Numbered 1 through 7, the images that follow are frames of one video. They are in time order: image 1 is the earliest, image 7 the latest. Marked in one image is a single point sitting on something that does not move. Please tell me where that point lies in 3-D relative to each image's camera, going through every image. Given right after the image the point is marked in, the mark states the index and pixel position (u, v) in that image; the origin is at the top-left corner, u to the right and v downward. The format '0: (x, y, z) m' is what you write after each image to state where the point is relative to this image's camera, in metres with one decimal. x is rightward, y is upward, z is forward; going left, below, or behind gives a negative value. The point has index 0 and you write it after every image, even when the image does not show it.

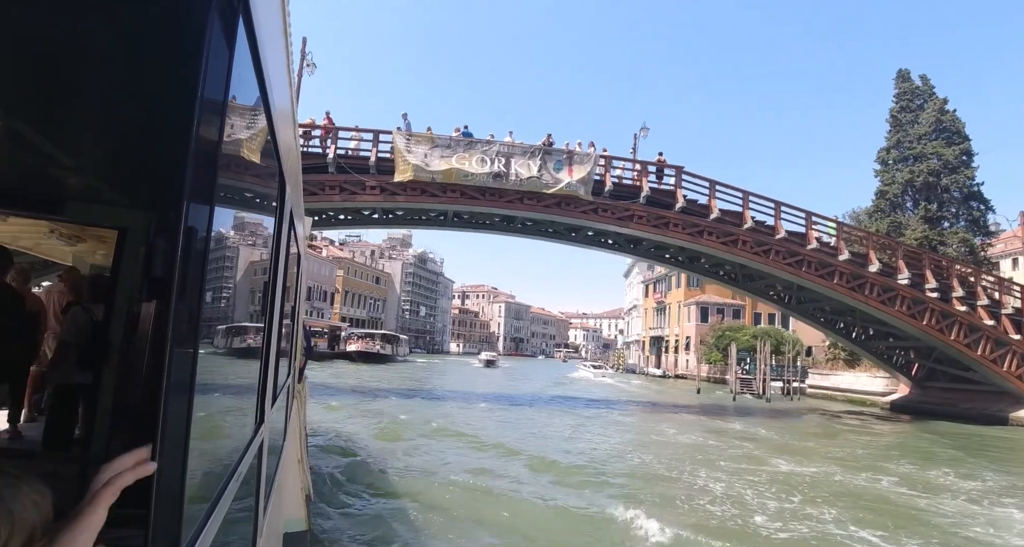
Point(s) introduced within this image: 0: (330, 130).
0: (-4.0, +3.0, +12.2) m
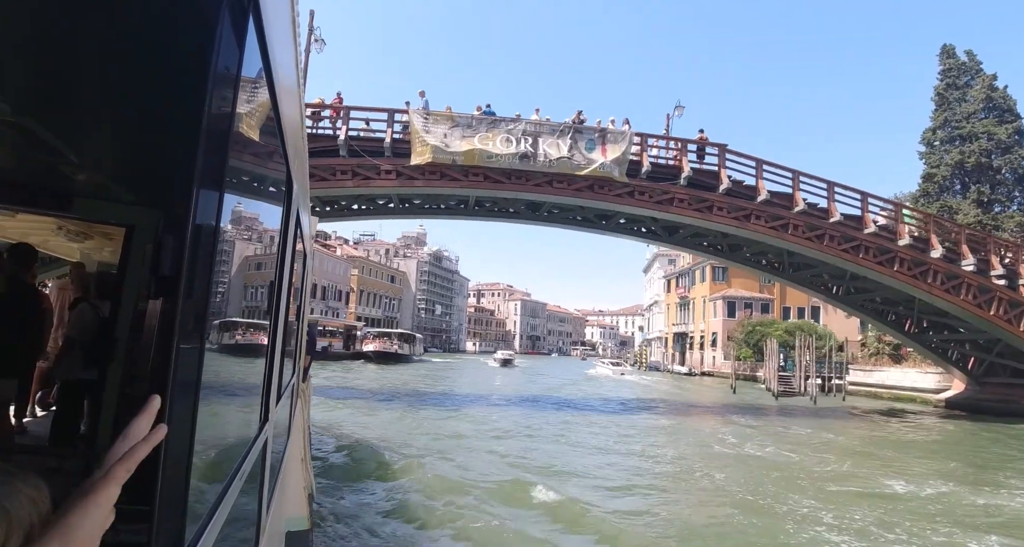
0: (-3.4, +3.2, +11.2) m
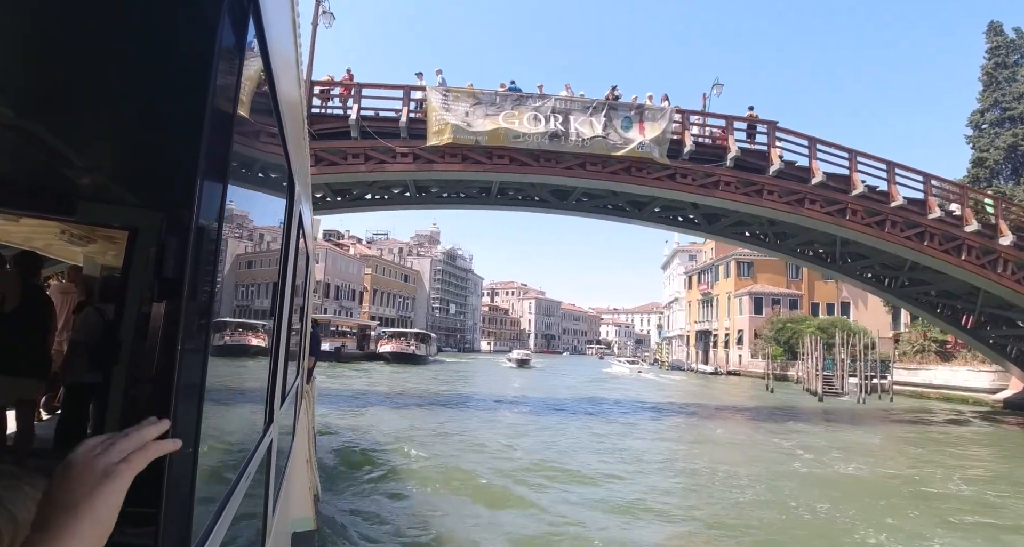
0: (-2.9, +3.3, +10.2) m
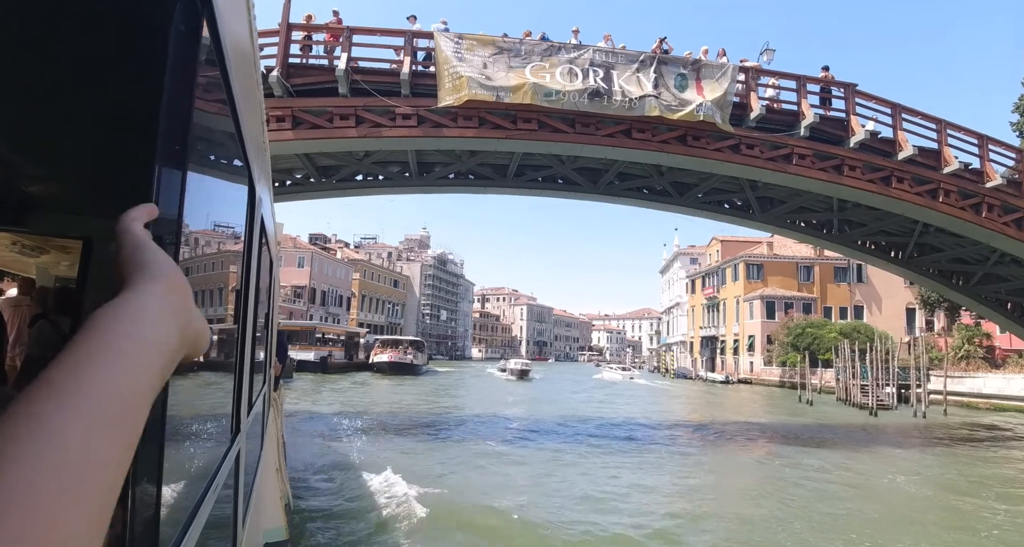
0: (-2.5, +3.4, +8.1) m
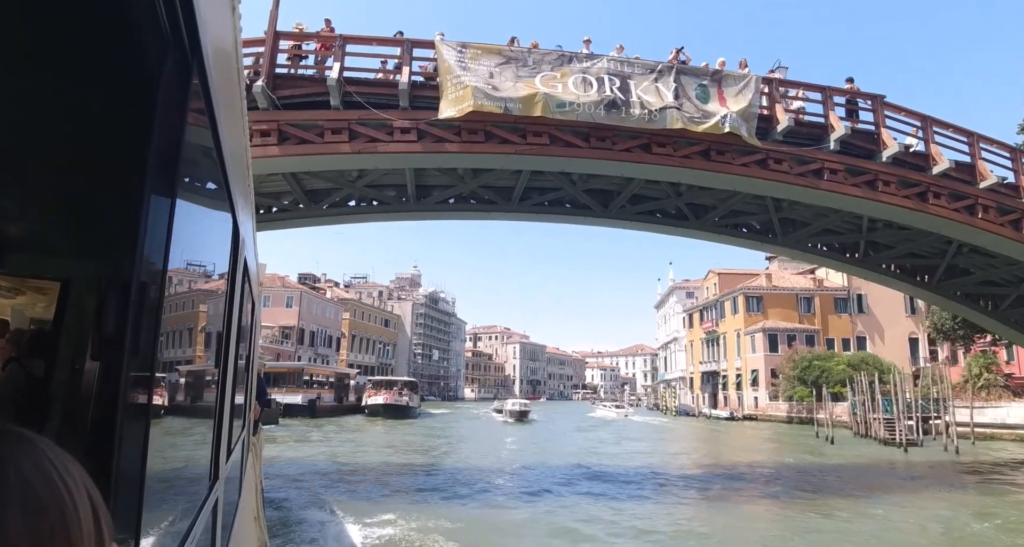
0: (-2.4, +3.0, +7.4) m
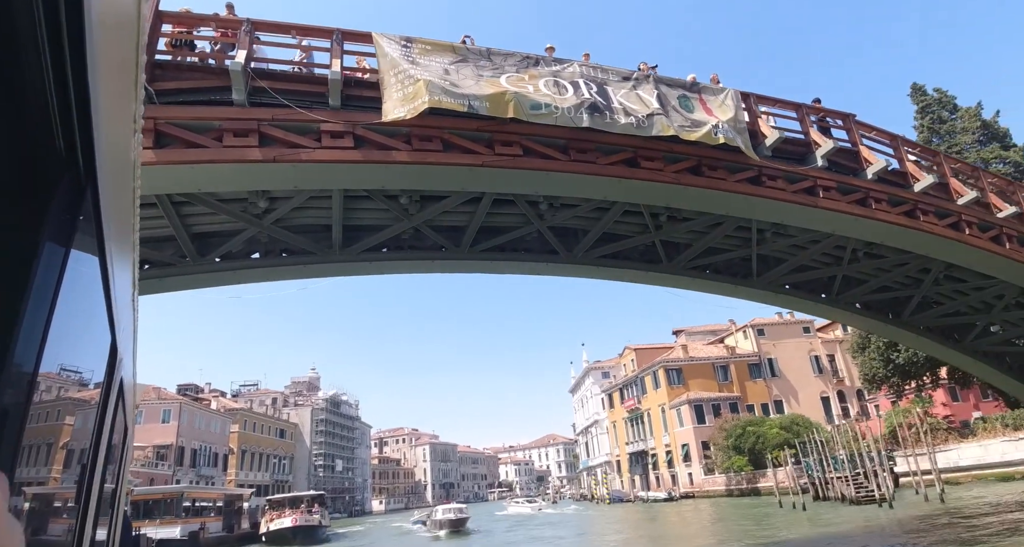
0: (-2.8, +2.4, +5.6) m
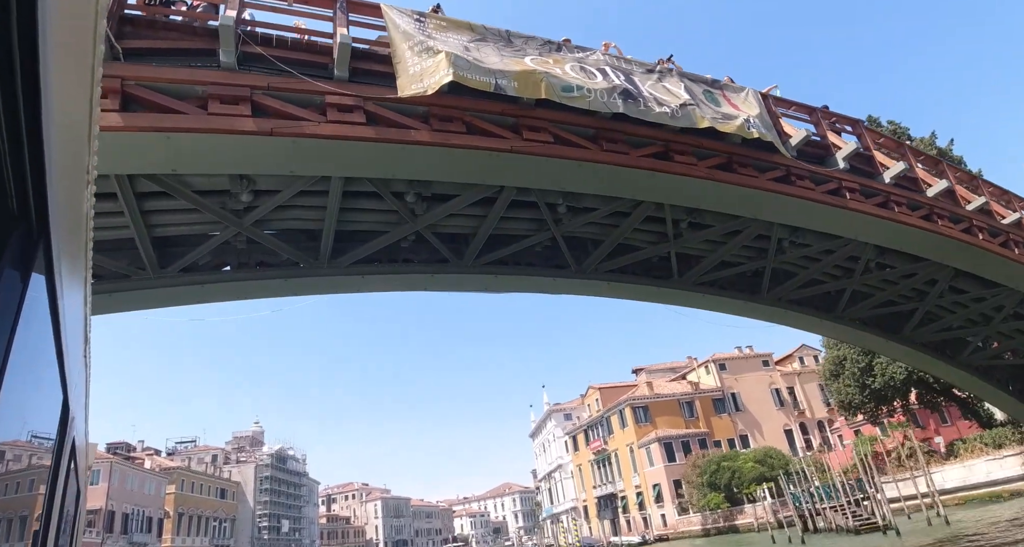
0: (-2.5, +2.4, +4.8) m
